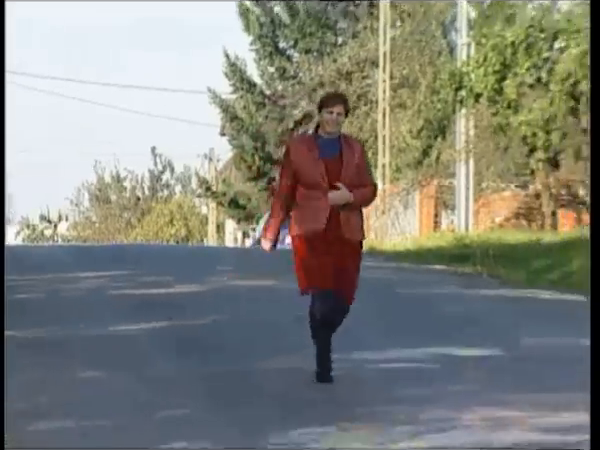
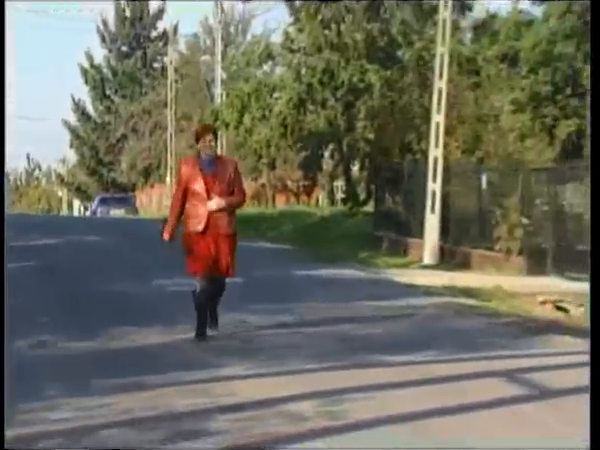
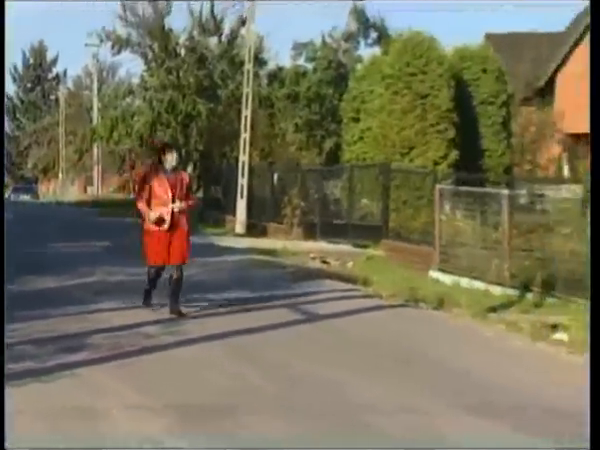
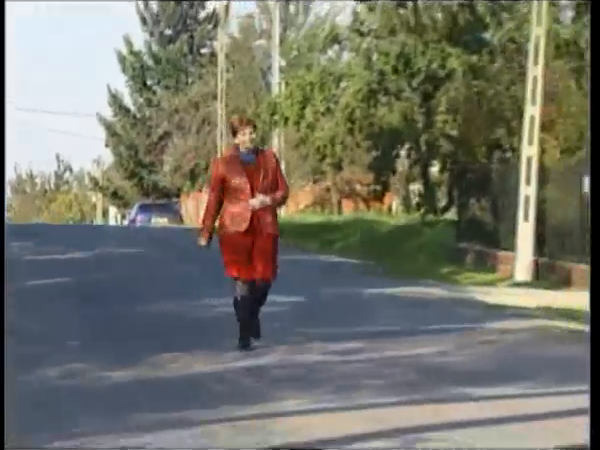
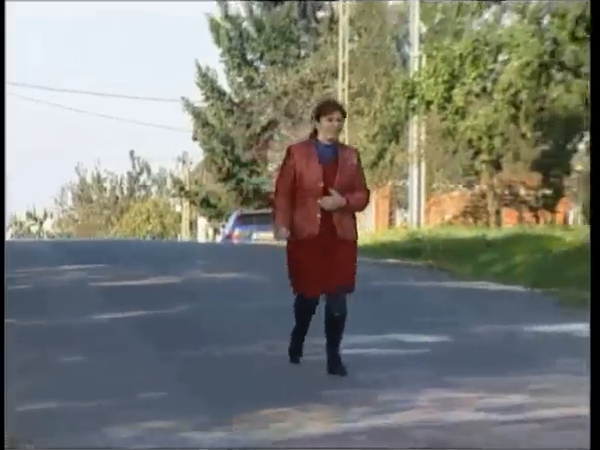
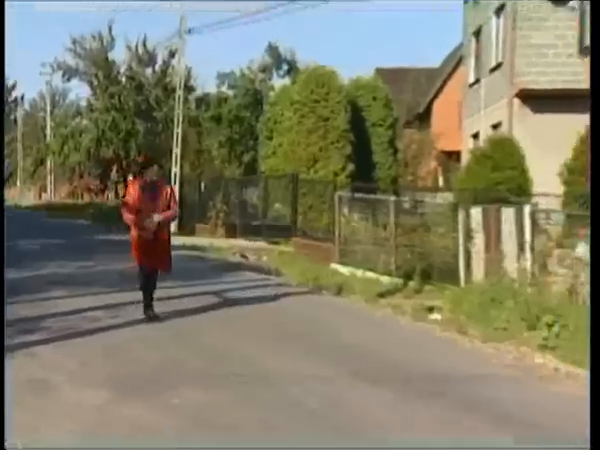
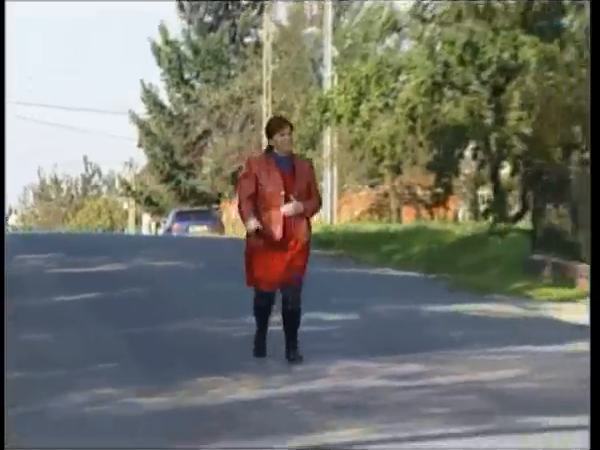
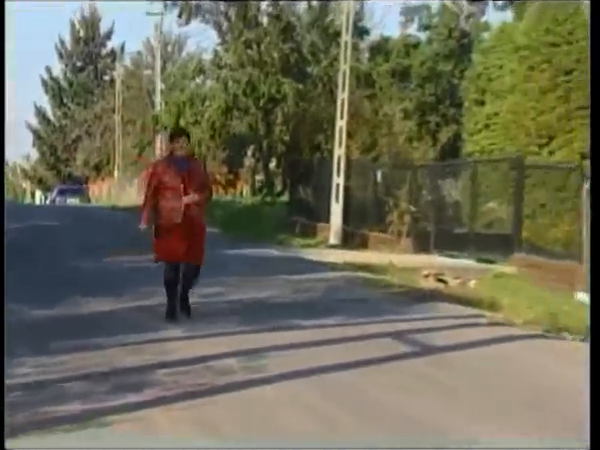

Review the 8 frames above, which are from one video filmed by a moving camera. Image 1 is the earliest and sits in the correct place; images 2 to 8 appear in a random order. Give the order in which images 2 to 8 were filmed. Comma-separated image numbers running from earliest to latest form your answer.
5, 7, 4, 2, 8, 3, 6
